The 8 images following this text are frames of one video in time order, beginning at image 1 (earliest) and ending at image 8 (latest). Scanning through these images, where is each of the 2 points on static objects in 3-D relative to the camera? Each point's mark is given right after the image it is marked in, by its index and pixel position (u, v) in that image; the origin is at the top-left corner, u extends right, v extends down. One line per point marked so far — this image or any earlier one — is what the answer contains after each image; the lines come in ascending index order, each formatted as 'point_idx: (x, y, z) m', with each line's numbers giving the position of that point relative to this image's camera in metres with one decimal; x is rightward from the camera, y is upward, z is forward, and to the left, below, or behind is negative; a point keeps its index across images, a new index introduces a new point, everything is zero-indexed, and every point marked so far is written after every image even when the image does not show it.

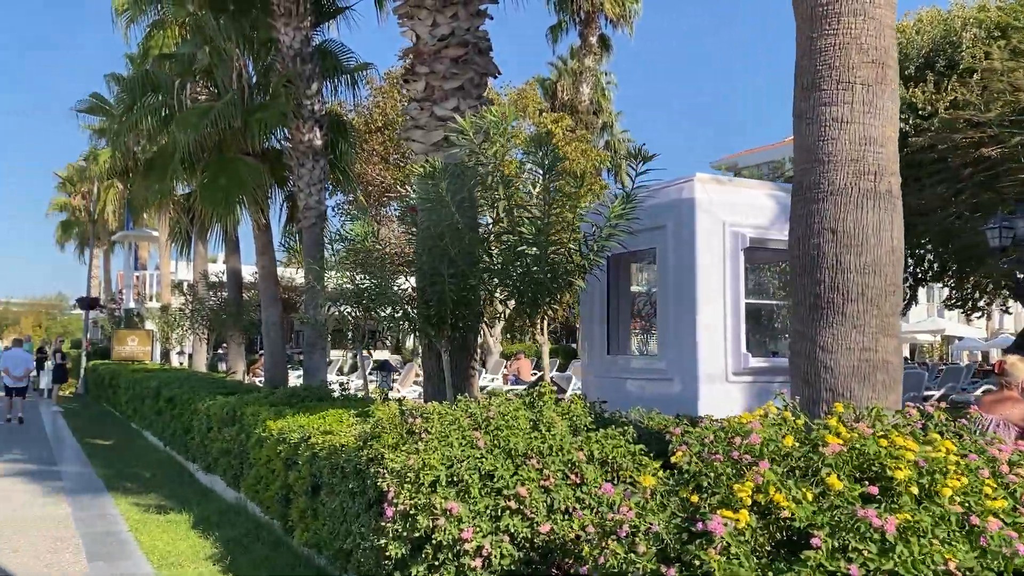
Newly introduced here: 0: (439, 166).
0: (-0.6, +1.0, +6.4) m
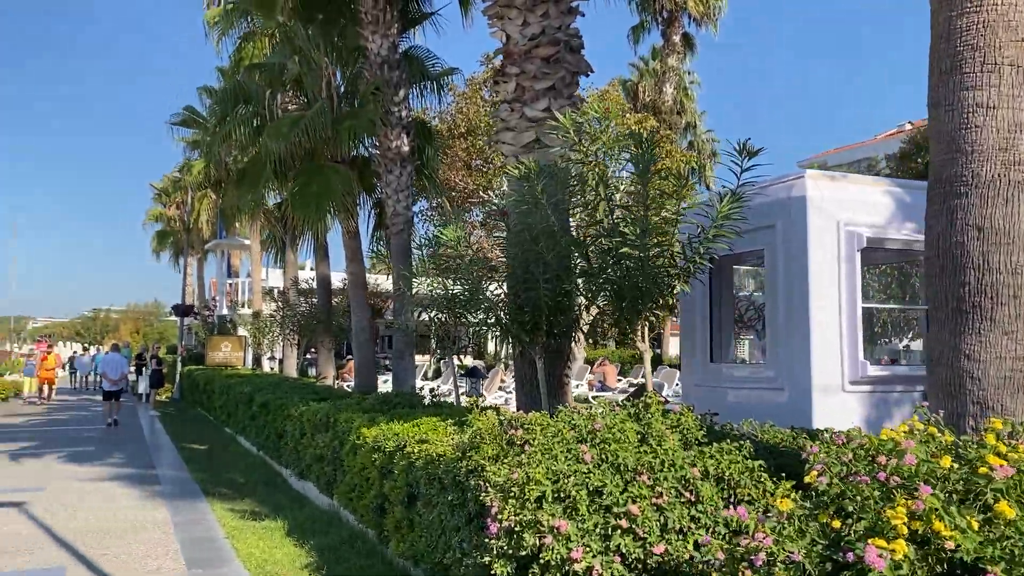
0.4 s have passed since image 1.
0: (+0.2, +1.0, +6.2) m
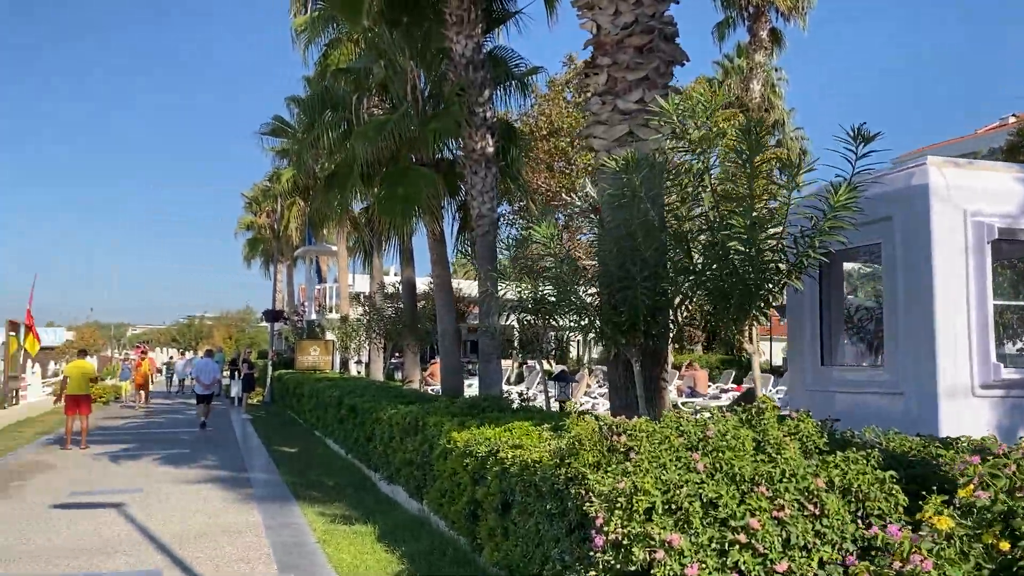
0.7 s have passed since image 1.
0: (+0.9, +1.0, +5.9) m
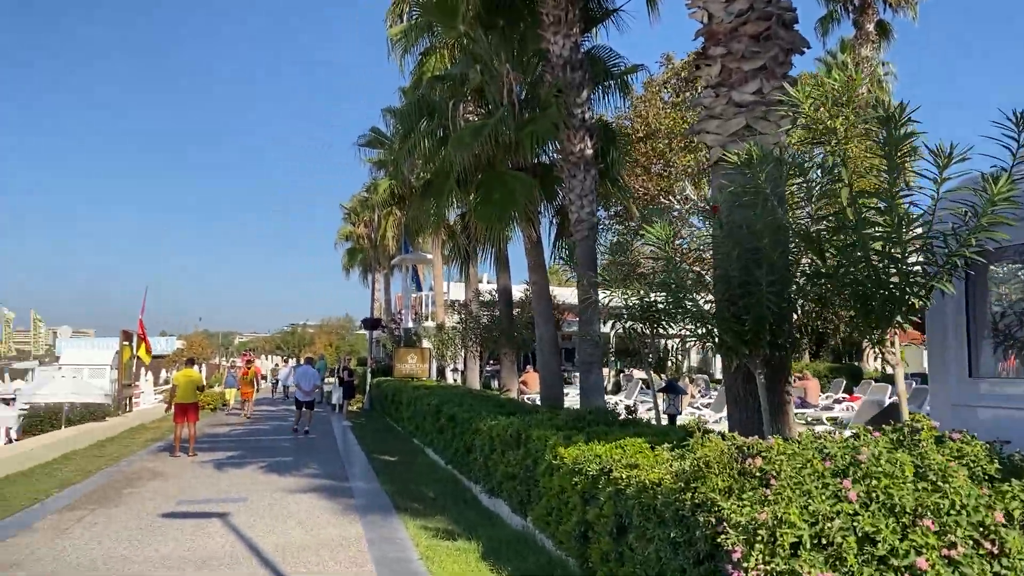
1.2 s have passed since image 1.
0: (+1.7, +0.9, +5.5) m
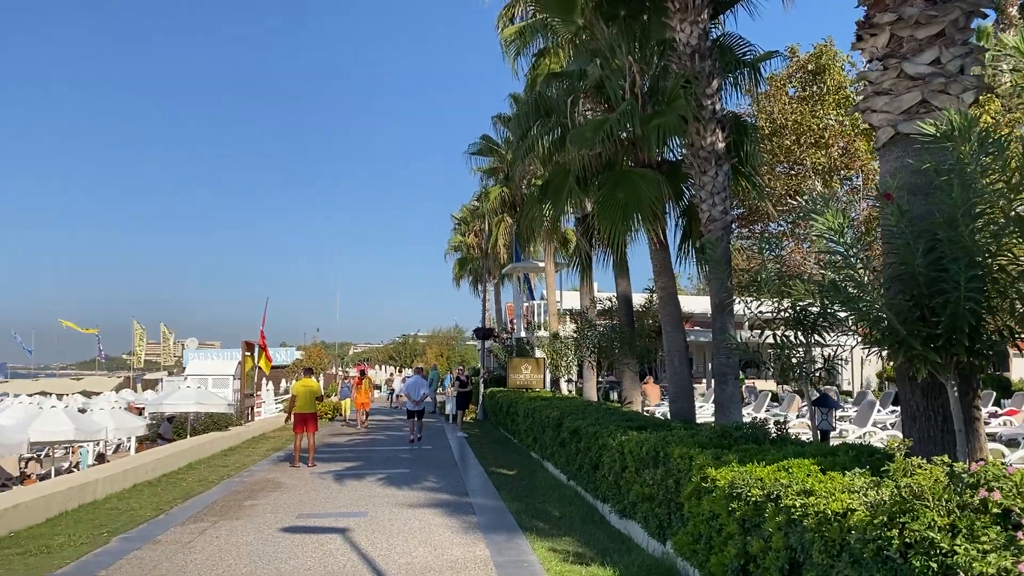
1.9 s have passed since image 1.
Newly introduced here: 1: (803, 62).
0: (+2.5, +0.9, +4.7) m
1: (+7.0, +5.4, +19.0) m
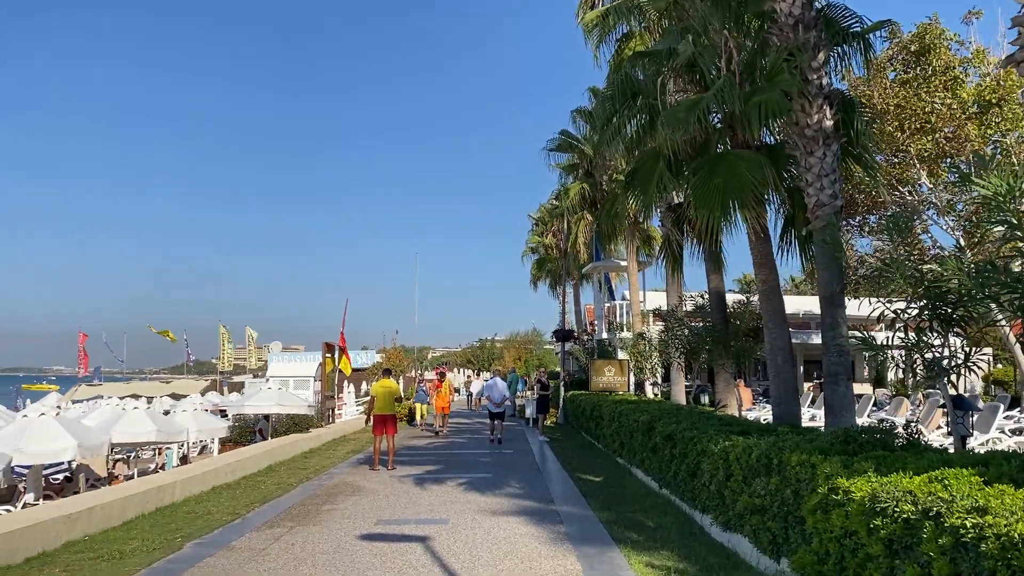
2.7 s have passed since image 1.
0: (+3.0, +1.1, +3.8) m
1: (+8.8, +5.5, +17.7) m
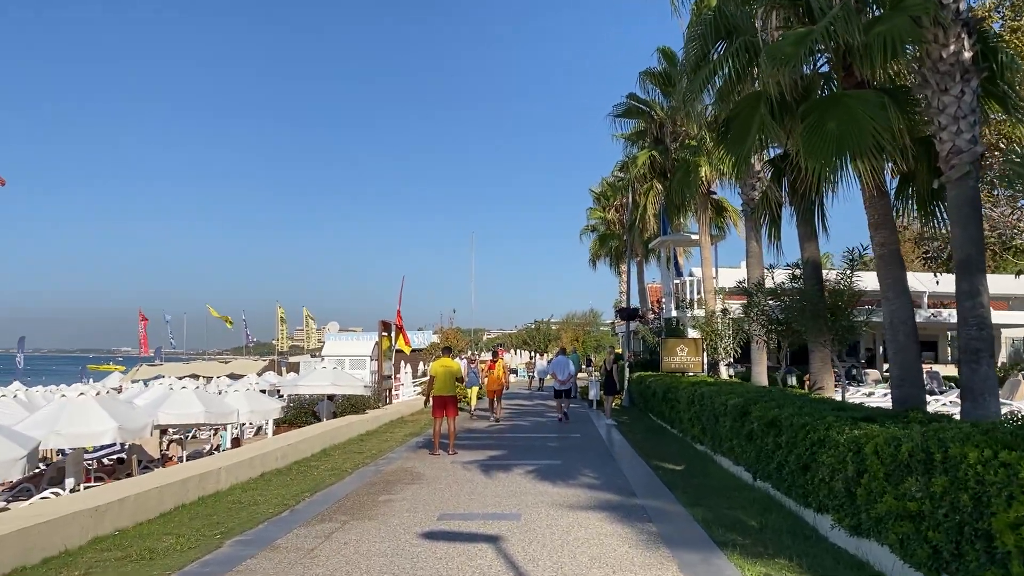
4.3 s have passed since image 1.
0: (+3.4, +1.3, +2.5) m
1: (+10.1, +6.1, +15.9) m
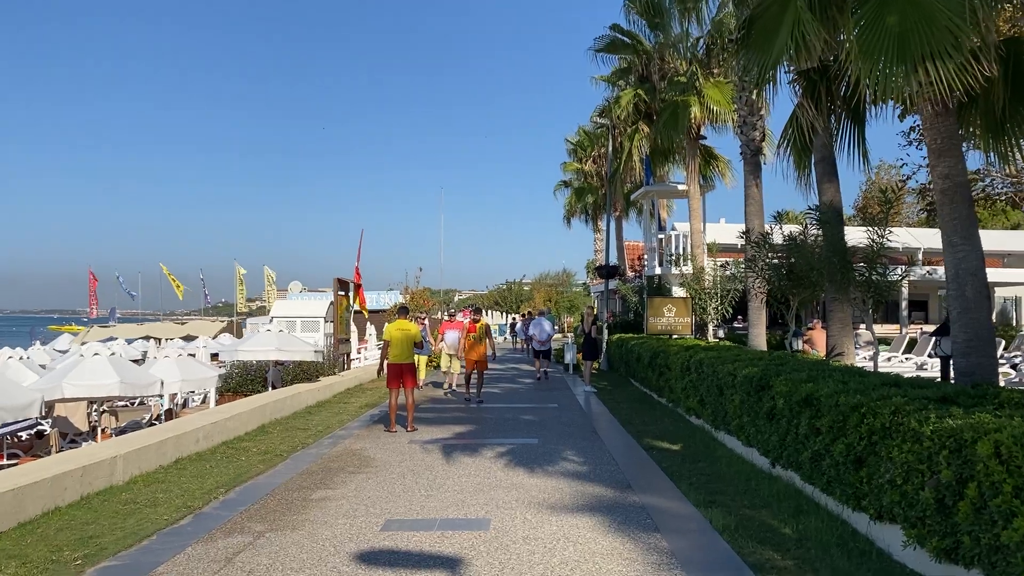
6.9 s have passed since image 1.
0: (+3.4, +1.5, +0.8) m
1: (+9.6, +6.9, +14.1) m
